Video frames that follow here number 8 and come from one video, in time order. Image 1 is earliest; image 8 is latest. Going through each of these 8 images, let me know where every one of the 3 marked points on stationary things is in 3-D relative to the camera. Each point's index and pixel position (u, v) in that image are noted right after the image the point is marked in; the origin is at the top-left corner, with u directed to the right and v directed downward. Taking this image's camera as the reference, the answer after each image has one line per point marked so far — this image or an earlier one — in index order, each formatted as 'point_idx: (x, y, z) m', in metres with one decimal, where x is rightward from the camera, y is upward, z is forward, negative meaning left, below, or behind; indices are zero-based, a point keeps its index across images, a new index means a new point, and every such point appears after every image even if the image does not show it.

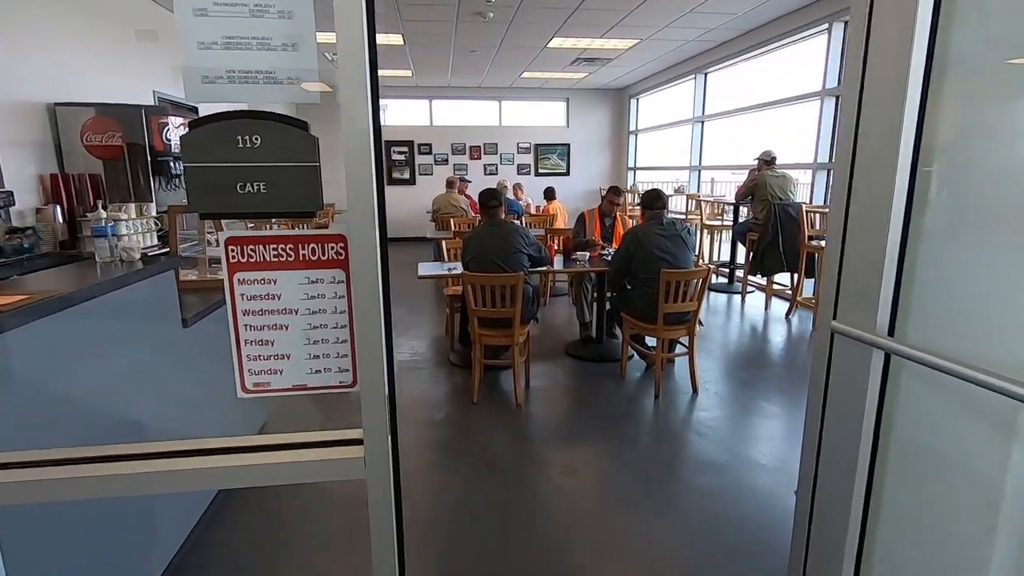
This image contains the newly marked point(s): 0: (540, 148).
0: (+0.6, +2.8, +10.9) m
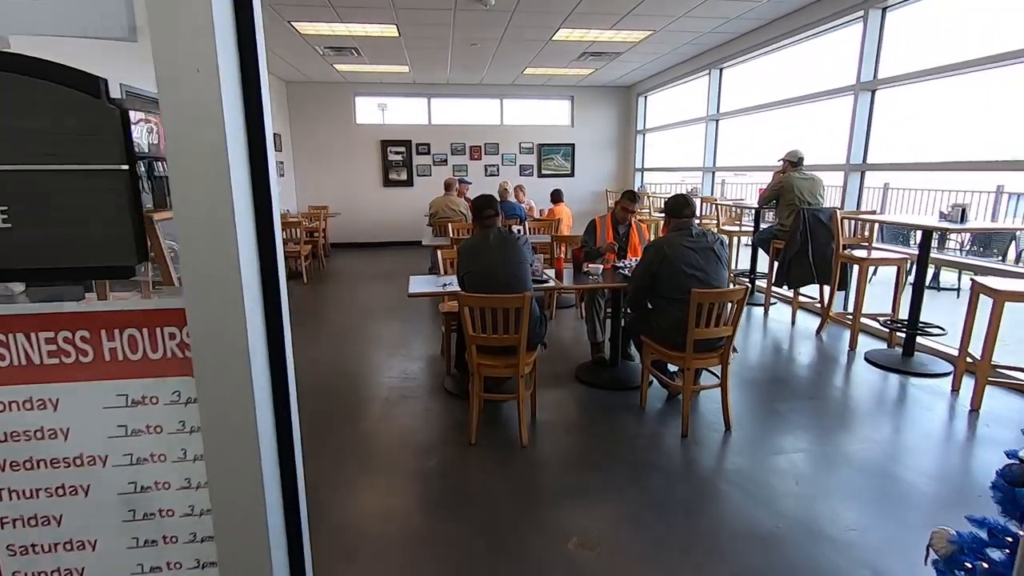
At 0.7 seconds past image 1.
0: (+0.6, +2.7, +10.4) m
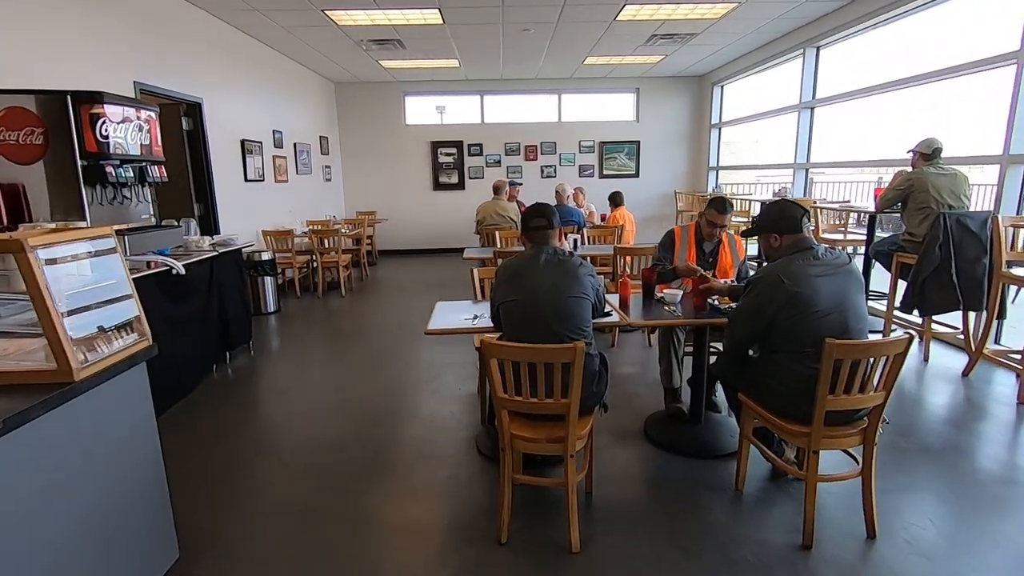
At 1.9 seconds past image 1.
0: (+1.6, +2.5, +9.5) m
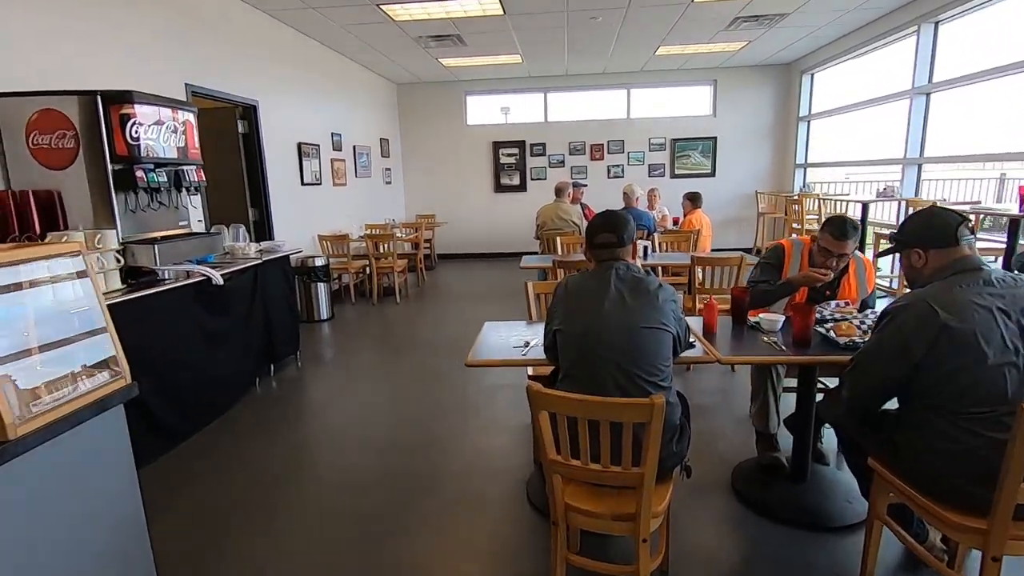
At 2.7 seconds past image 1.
0: (+2.7, +2.4, +8.8) m
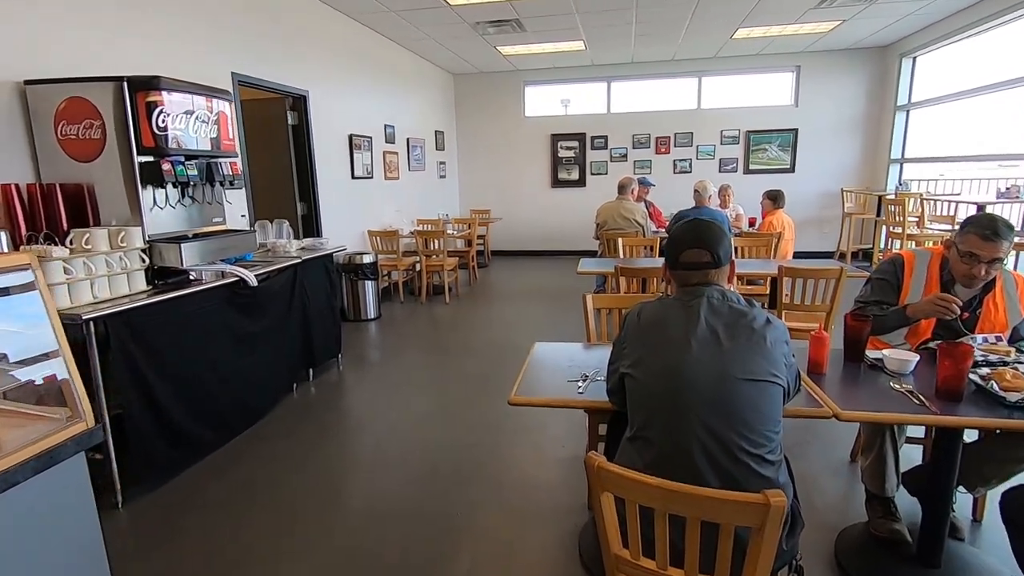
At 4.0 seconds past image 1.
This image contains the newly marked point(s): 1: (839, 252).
0: (+3.6, +2.3, +8.1) m
1: (+4.9, +0.5, +8.0) m
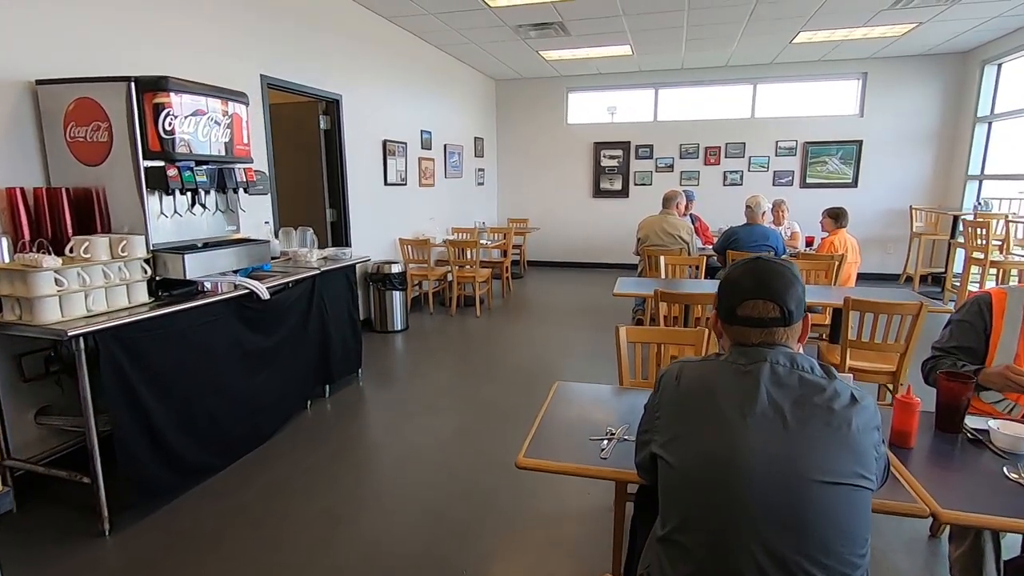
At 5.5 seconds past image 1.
0: (+4.2, +2.0, +7.6) m
1: (+5.4, +0.2, +7.4) m
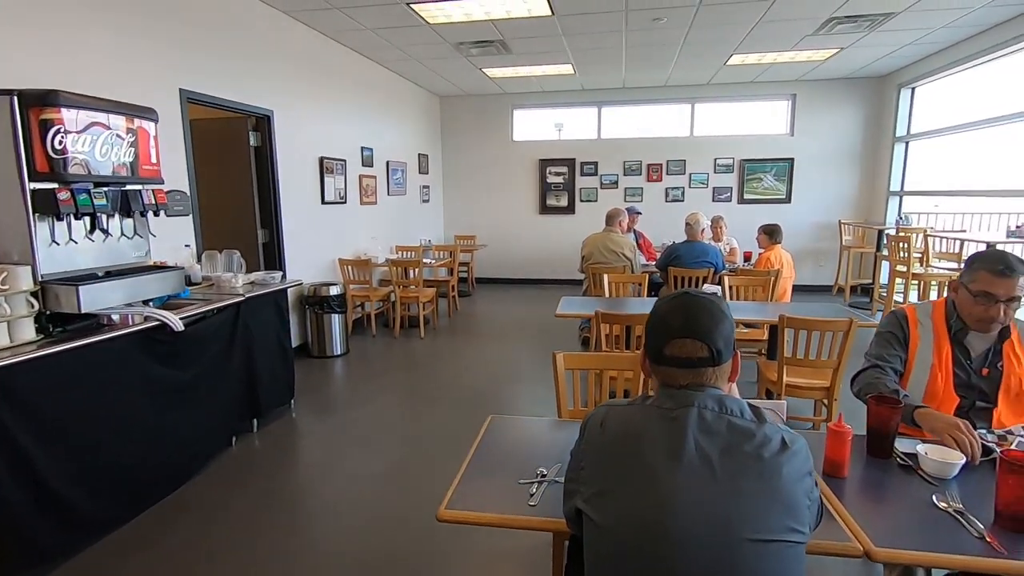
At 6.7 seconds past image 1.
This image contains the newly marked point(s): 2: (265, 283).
0: (+3.4, +1.8, +7.8) m
1: (+4.6, 0.0, +7.7) m
2: (-1.6, 0.0, +3.6) m
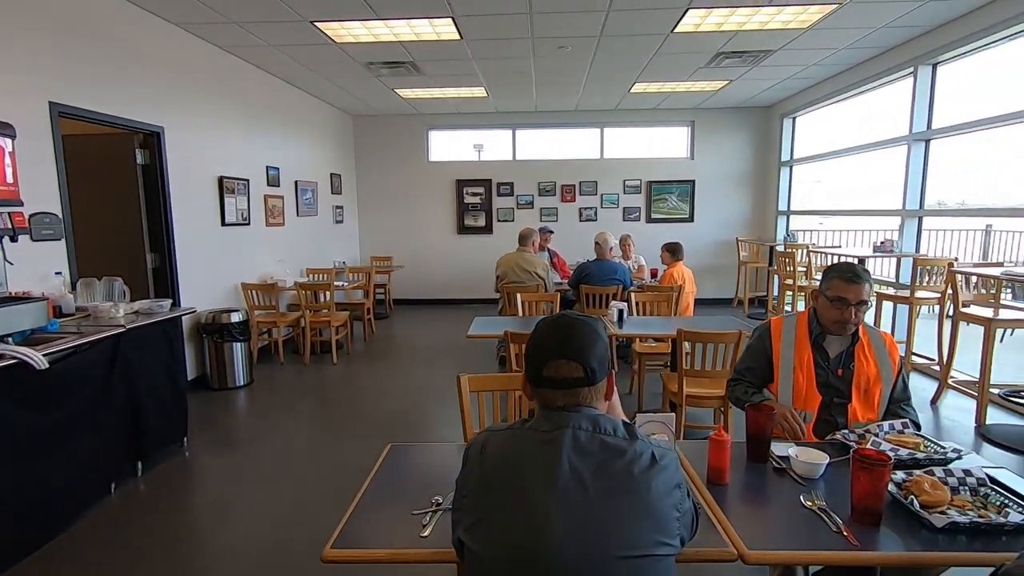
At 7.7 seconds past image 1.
0: (+2.2, +1.6, +8.3) m
1: (+3.4, -0.2, +8.2) m
2: (-2.2, -0.2, +3.3) m
